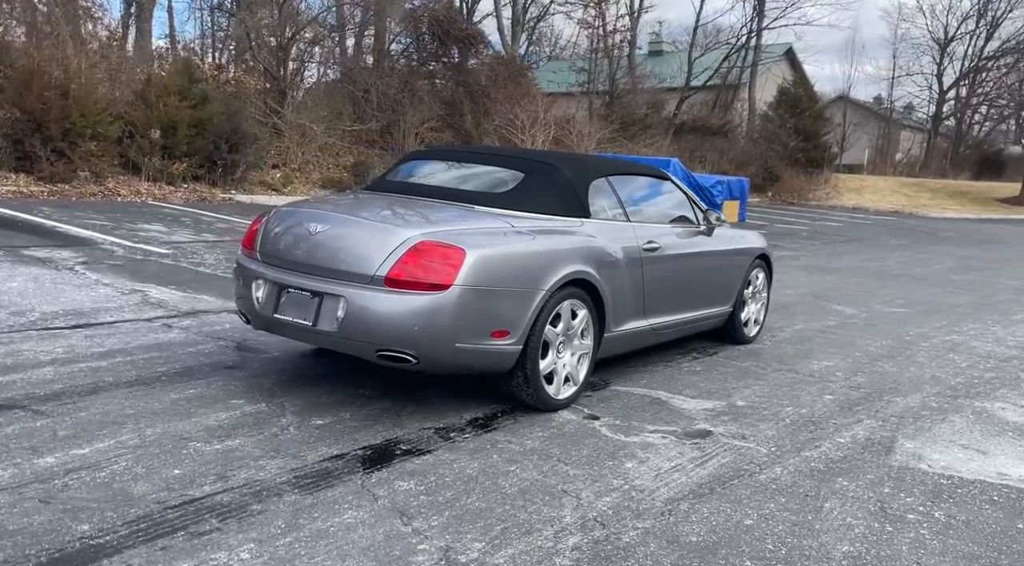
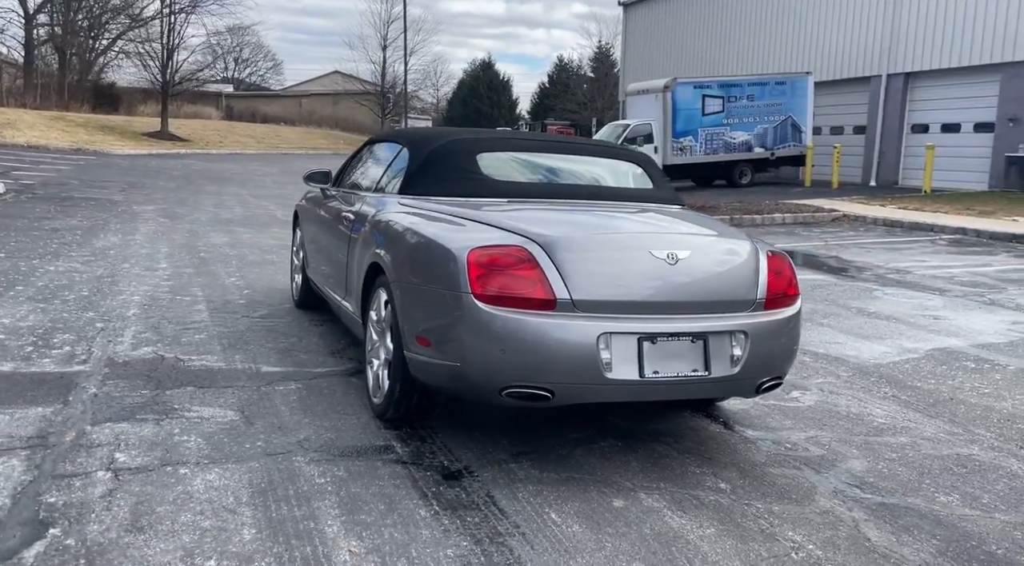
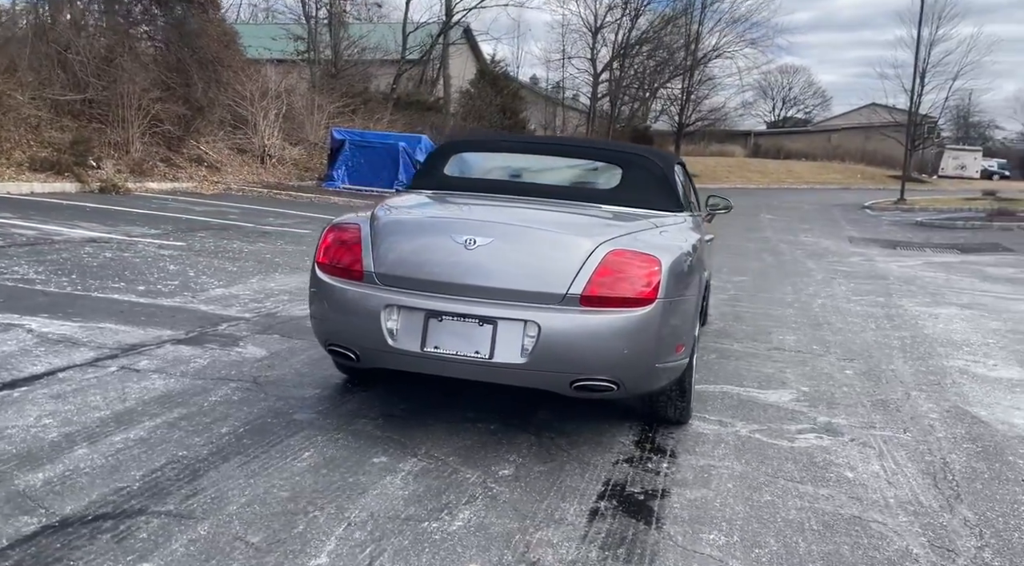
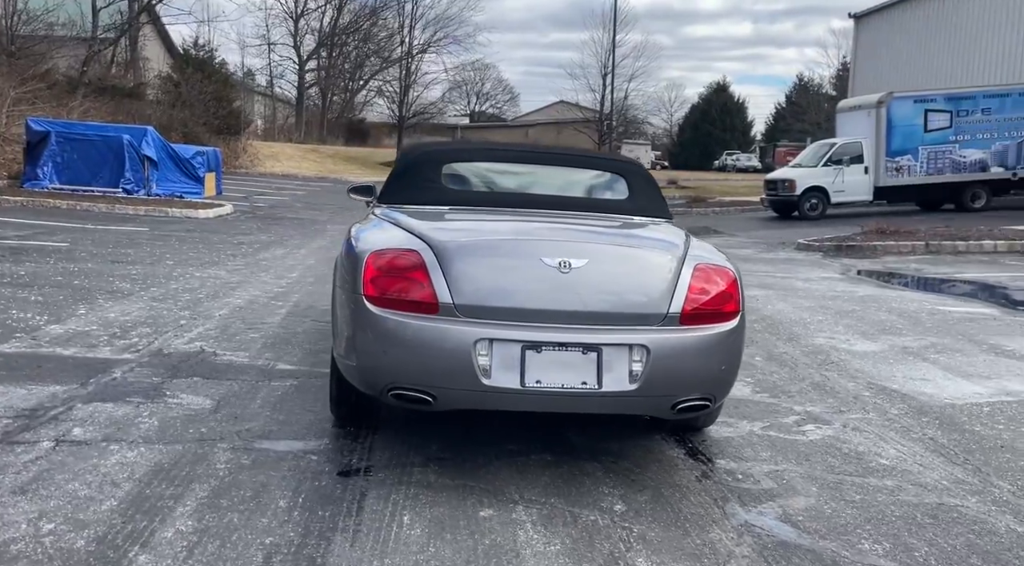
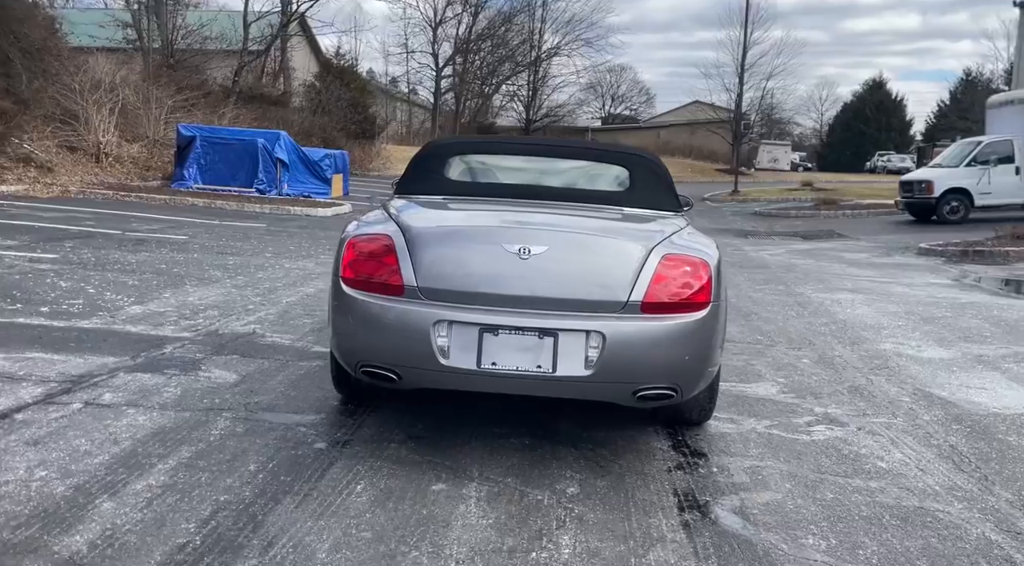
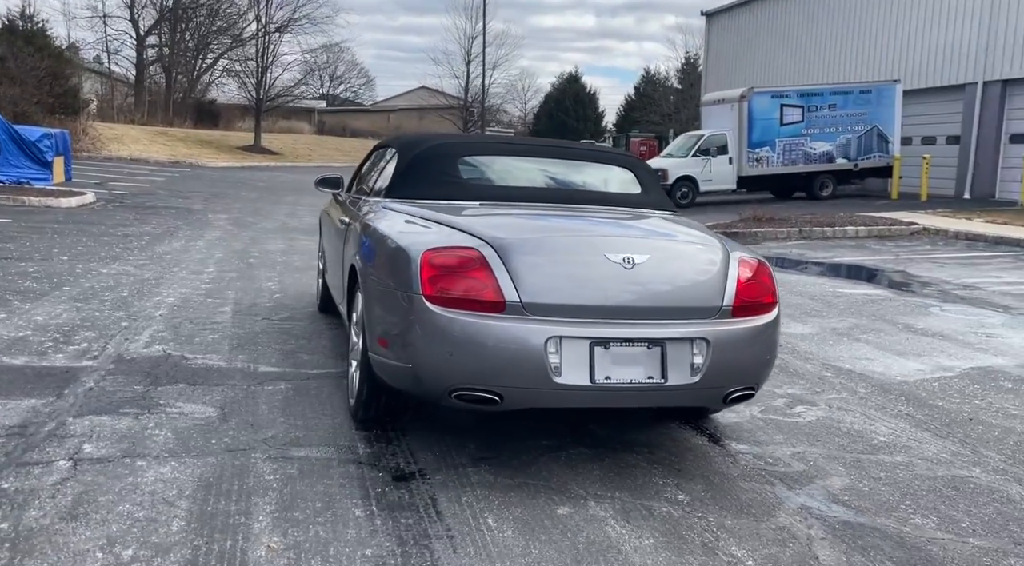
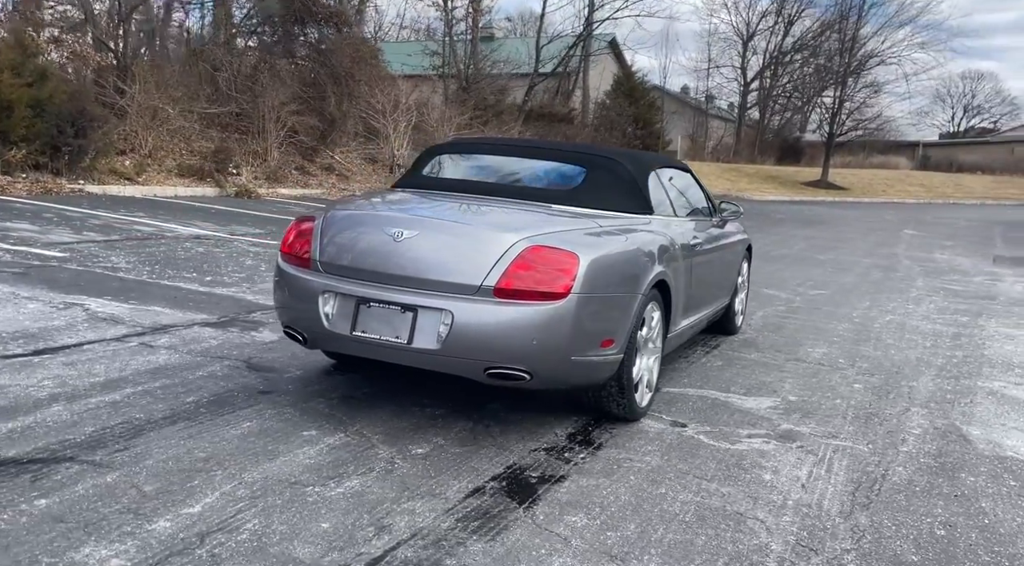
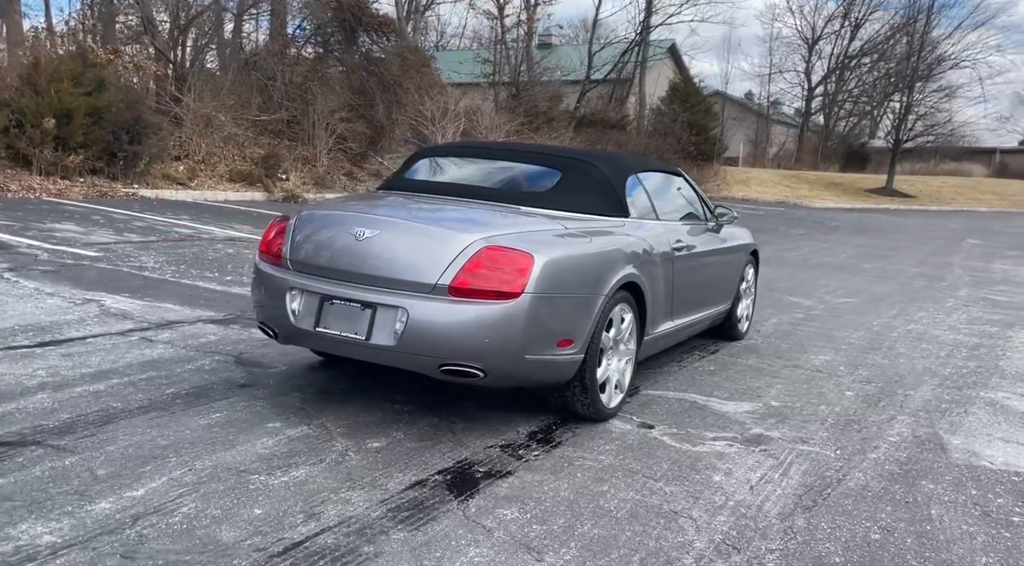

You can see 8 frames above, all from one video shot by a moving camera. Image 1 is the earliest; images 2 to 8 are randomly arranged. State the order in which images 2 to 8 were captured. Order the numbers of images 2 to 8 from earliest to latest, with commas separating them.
8, 7, 3, 5, 4, 6, 2
